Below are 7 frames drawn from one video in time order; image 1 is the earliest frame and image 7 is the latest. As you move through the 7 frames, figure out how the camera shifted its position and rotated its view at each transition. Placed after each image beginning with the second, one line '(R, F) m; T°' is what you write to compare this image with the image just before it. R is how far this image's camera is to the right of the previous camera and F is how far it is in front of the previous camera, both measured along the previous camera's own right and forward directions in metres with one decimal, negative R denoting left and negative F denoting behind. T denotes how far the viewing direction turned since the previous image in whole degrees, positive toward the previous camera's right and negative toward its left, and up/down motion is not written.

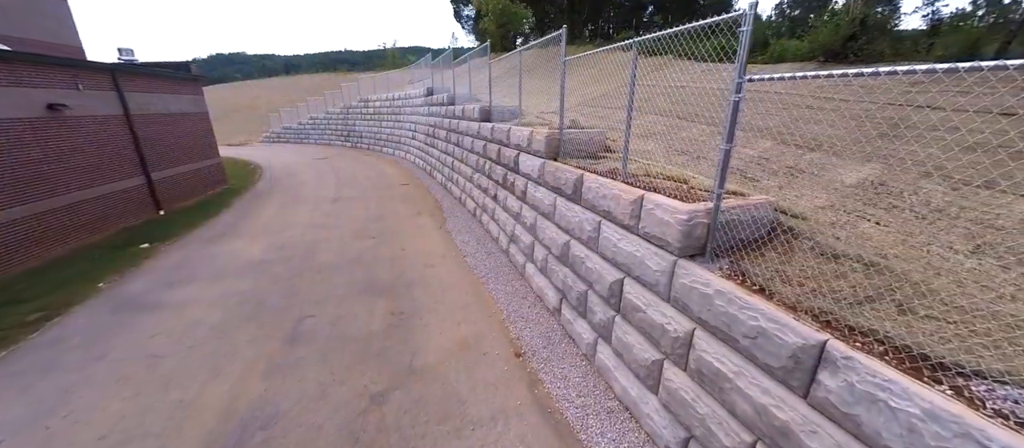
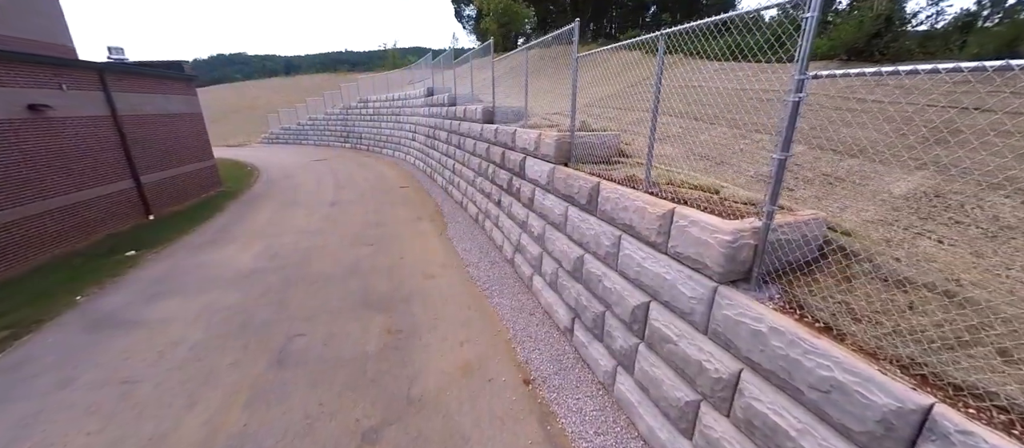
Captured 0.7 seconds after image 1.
(-0.1, +0.3) m; 0°
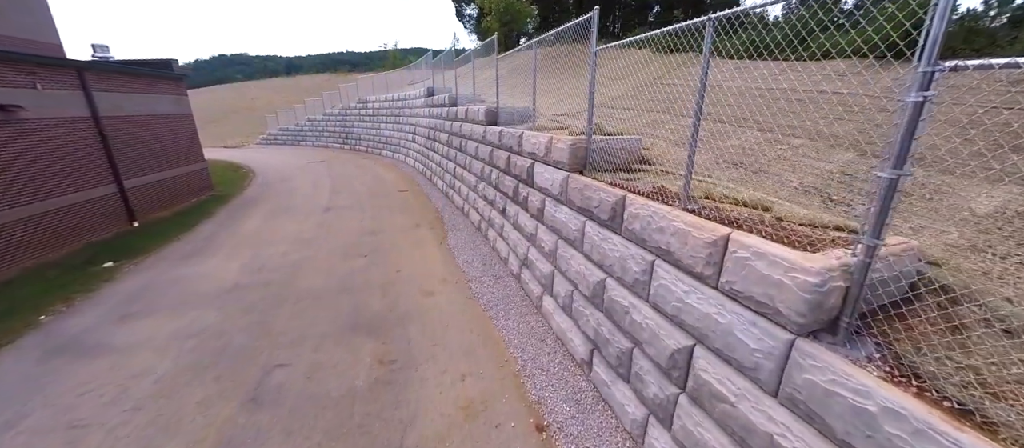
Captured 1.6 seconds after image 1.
(-0.1, +0.4) m; 0°
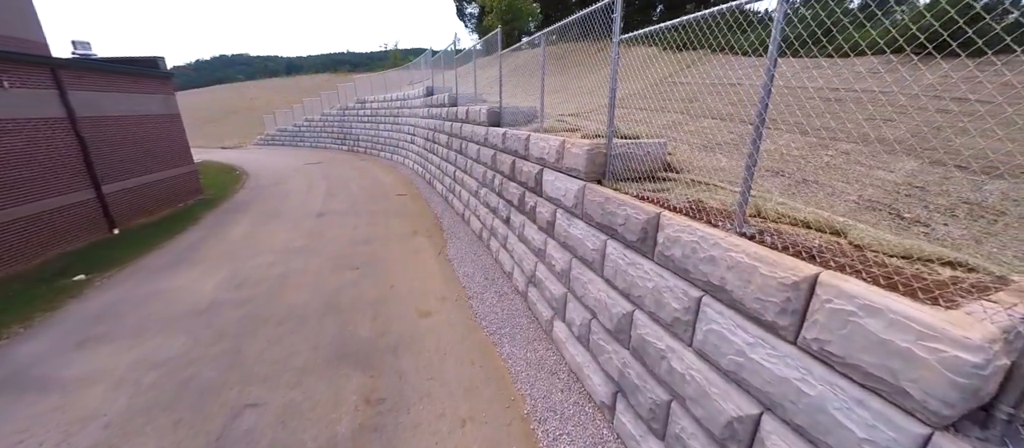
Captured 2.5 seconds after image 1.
(-0.1, +0.4) m; 0°
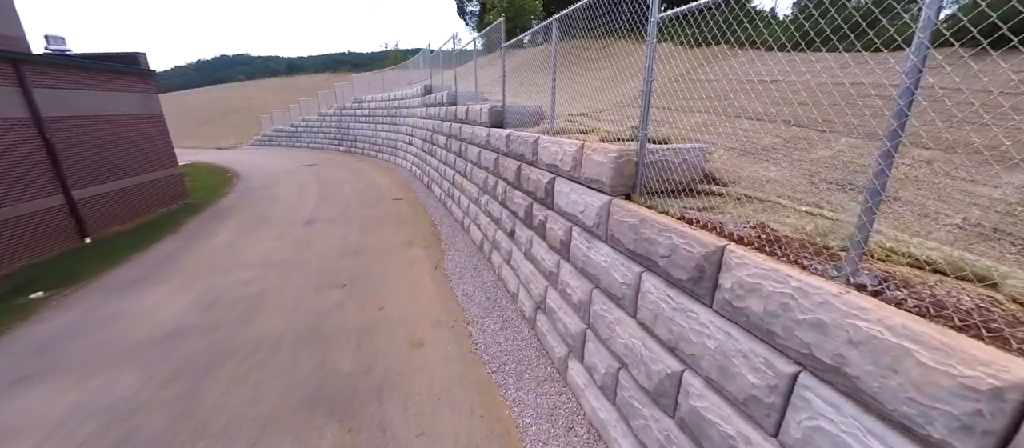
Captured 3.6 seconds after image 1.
(-0.1, +0.5) m; 0°
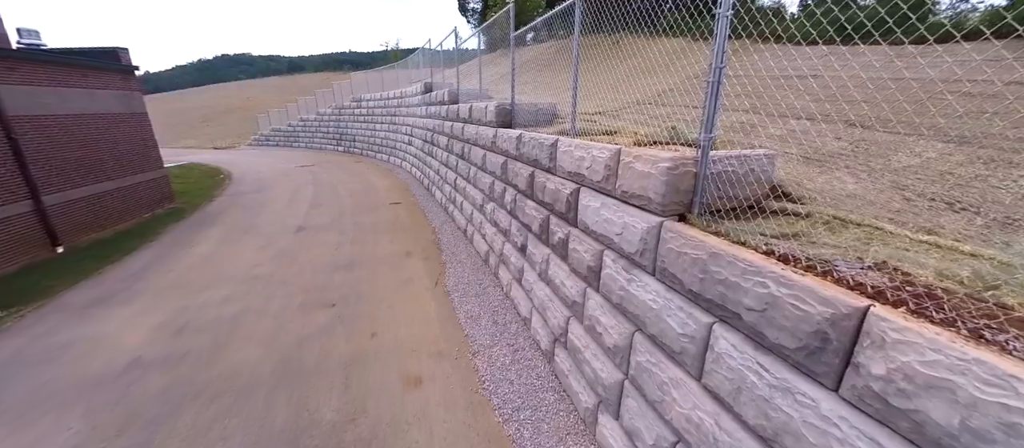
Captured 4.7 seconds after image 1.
(-0.1, +0.5) m; 0°
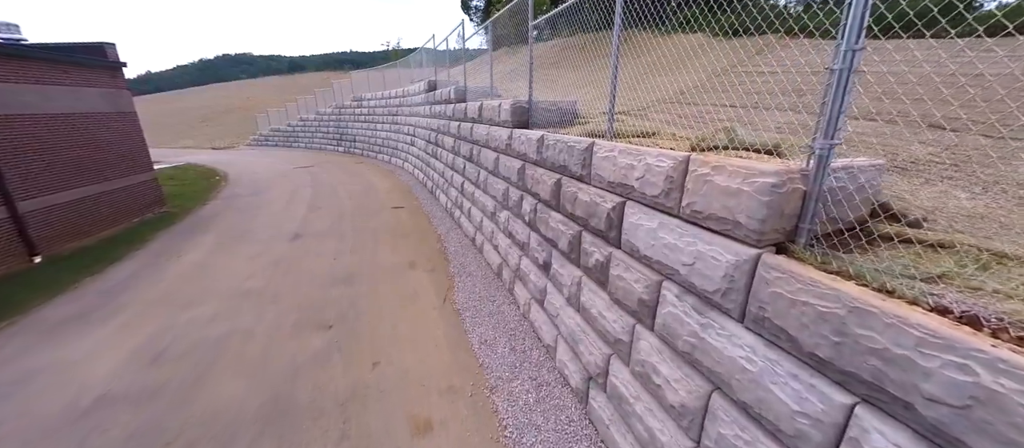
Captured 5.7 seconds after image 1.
(-0.2, +0.4) m; 0°
